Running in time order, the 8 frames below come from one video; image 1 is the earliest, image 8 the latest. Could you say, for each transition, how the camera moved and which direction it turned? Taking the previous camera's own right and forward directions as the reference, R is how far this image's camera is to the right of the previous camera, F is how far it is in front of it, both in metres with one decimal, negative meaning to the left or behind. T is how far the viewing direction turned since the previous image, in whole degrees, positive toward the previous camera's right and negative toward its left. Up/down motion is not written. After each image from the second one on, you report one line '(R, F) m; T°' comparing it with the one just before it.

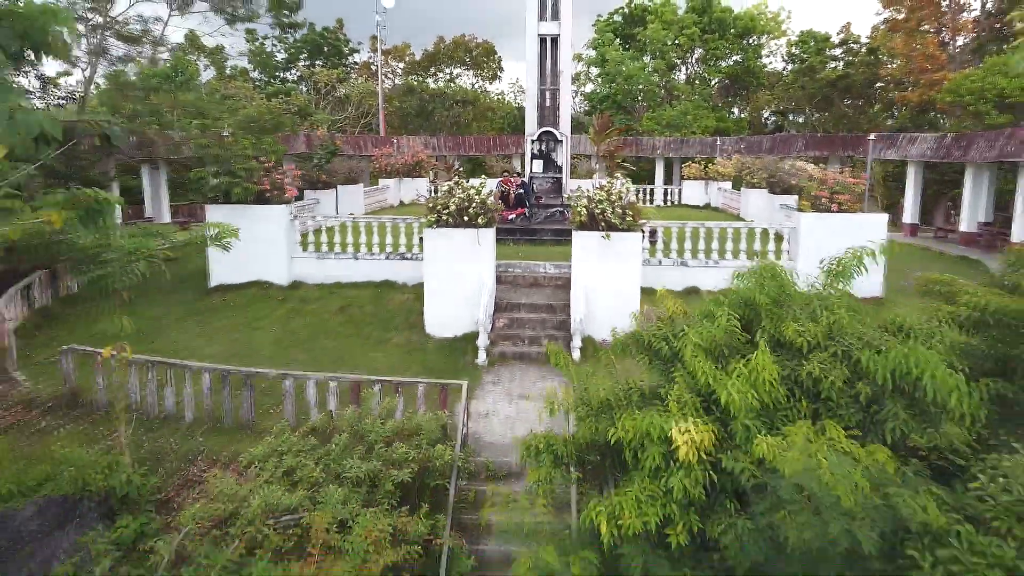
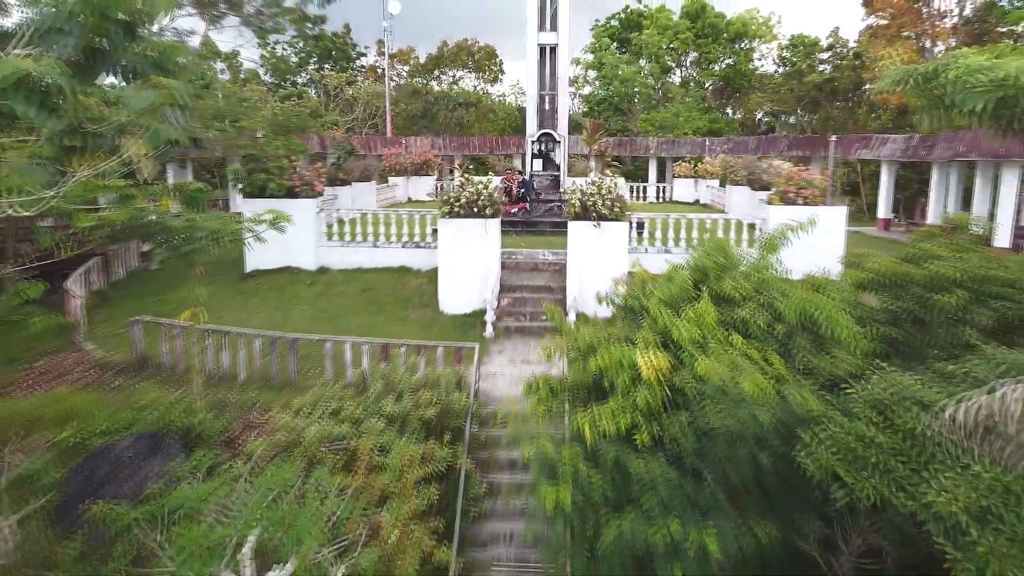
(0.0, -0.8) m; 0°
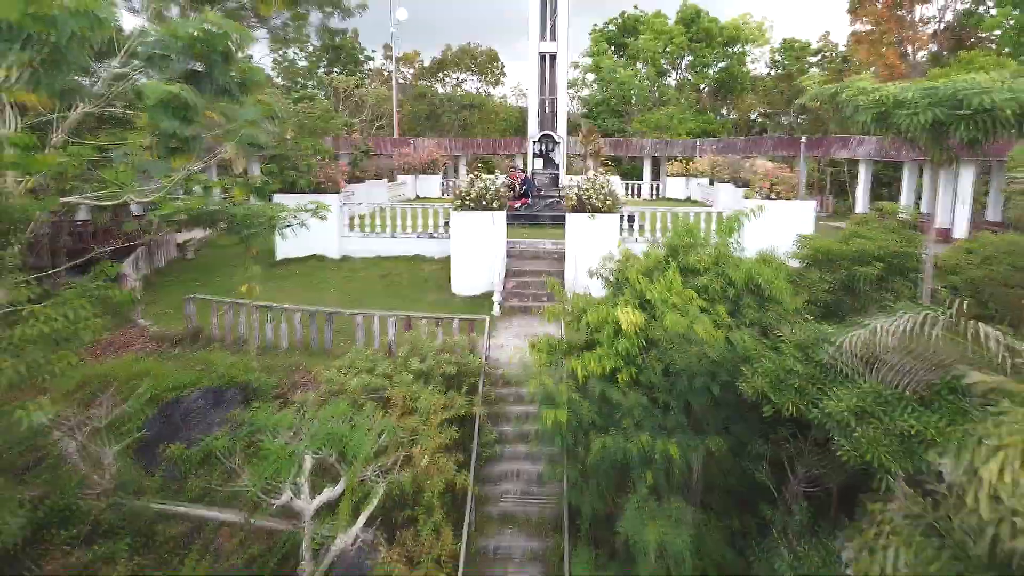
(-0.1, -0.8) m; 0°
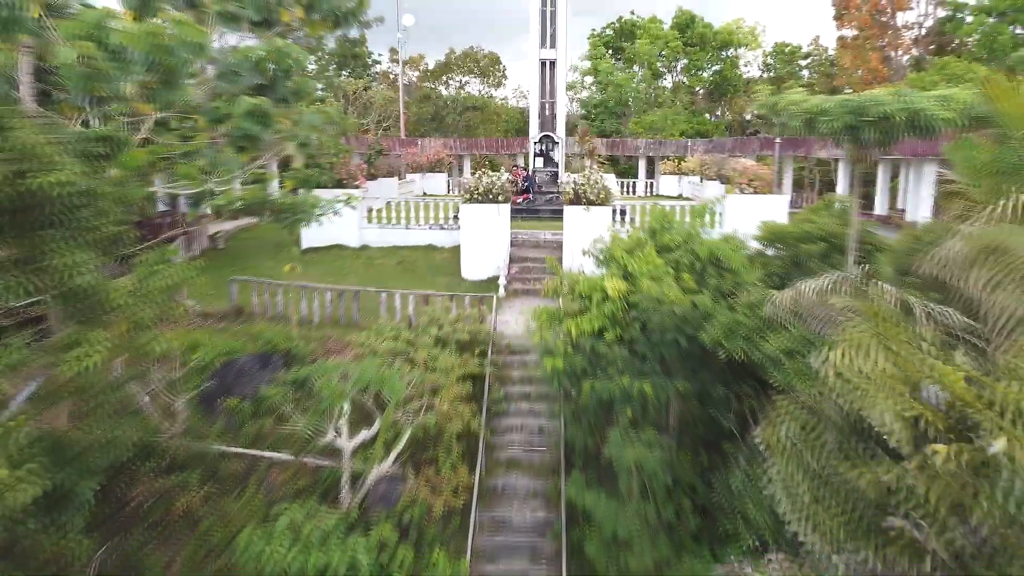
(-0.1, -0.8) m; 0°
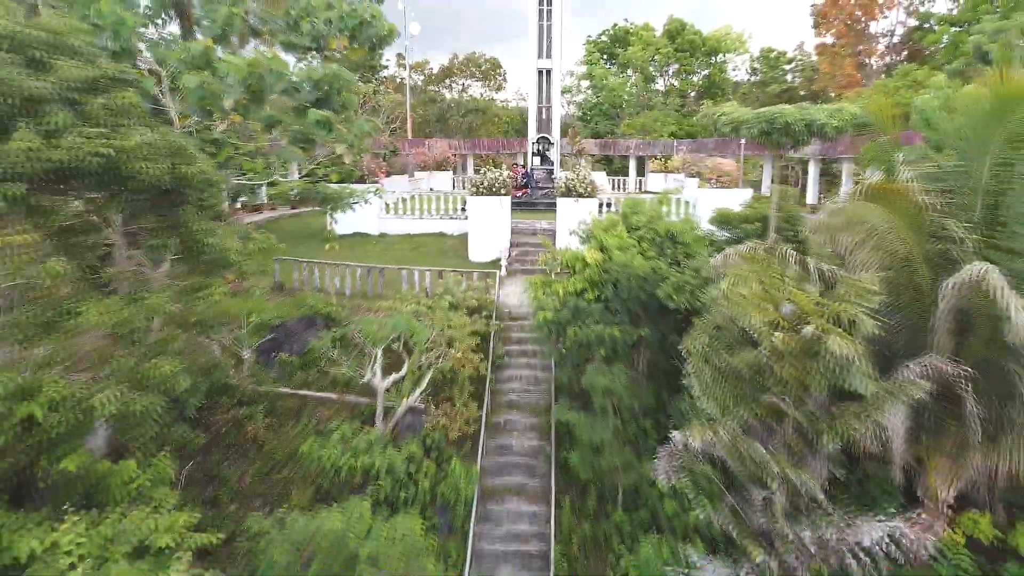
(0.0, -1.3) m; 0°
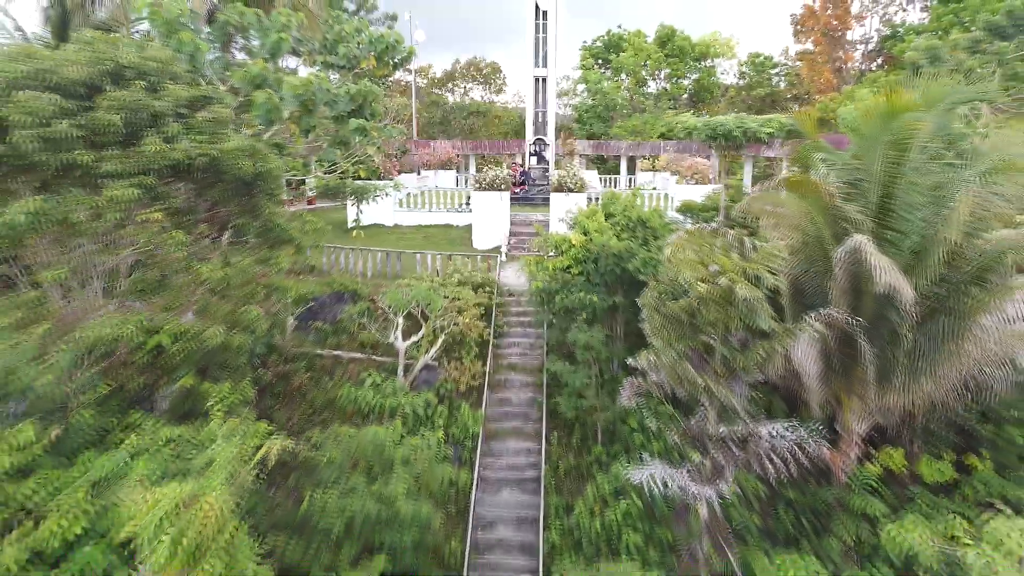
(0.0, -1.3) m; 0°
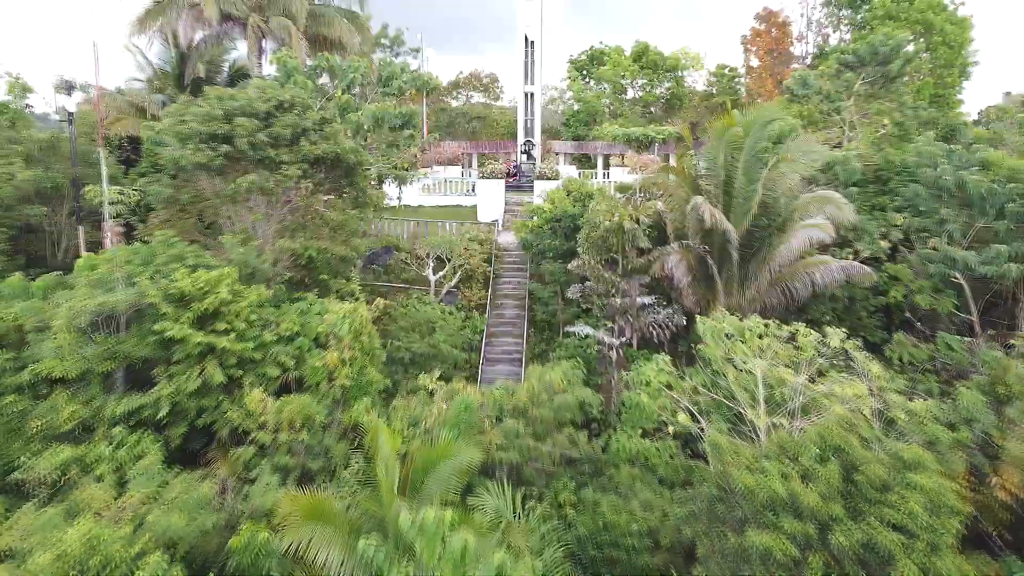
(+0.1, -3.9) m; 0°
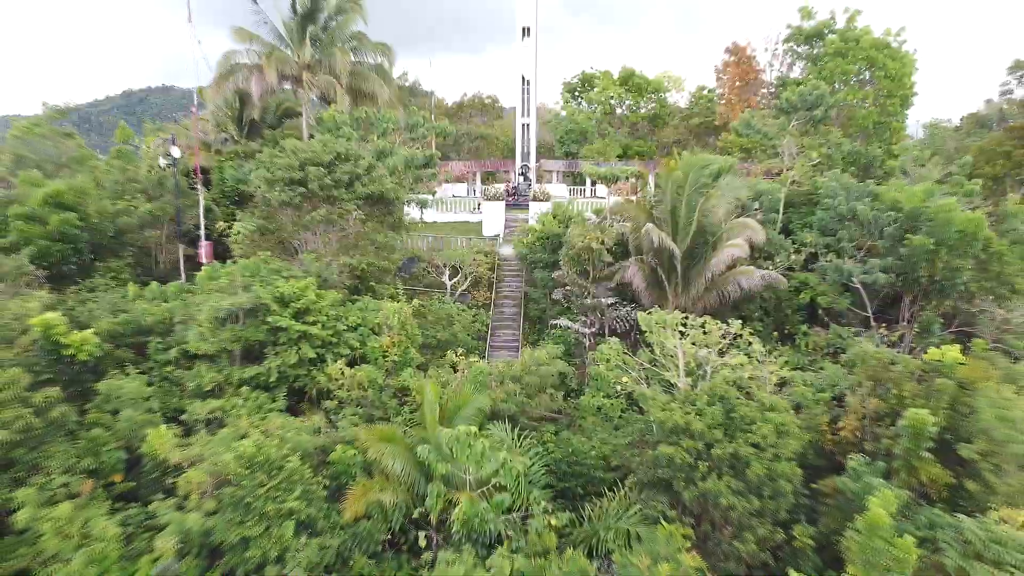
(0.0, -3.2) m; 0°
